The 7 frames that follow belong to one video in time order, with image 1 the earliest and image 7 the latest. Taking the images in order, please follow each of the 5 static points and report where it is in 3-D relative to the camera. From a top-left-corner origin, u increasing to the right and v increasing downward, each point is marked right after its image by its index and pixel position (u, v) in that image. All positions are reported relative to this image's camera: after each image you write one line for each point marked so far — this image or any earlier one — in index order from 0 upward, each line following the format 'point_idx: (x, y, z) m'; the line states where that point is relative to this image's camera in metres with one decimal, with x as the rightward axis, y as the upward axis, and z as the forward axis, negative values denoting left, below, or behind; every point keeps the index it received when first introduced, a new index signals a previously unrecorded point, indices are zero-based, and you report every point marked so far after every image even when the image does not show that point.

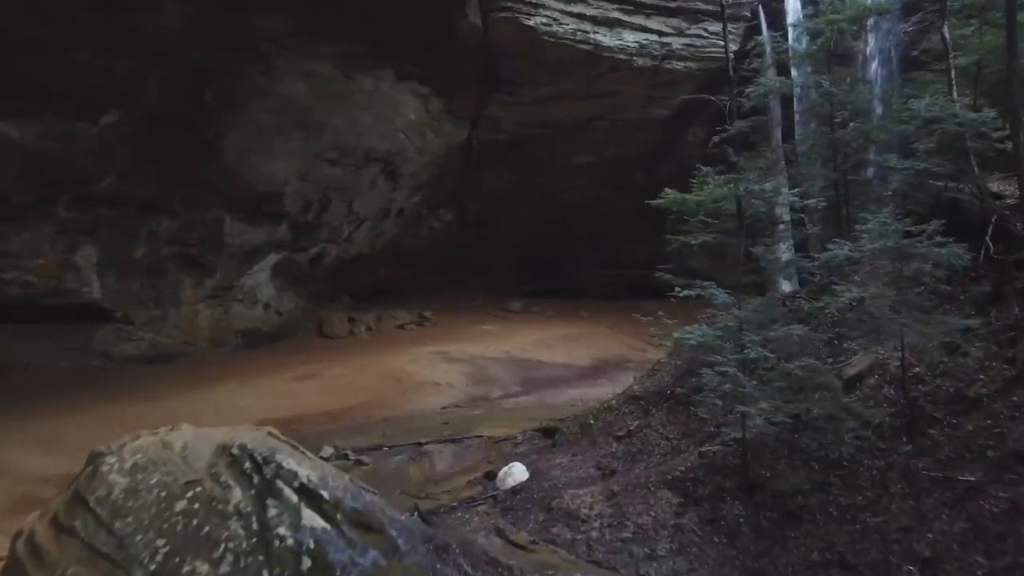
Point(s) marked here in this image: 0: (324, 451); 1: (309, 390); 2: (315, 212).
0: (-1.6, -1.4, +7.1) m
1: (-2.4, -1.2, +9.7) m
2: (-3.3, +1.3, +13.5) m
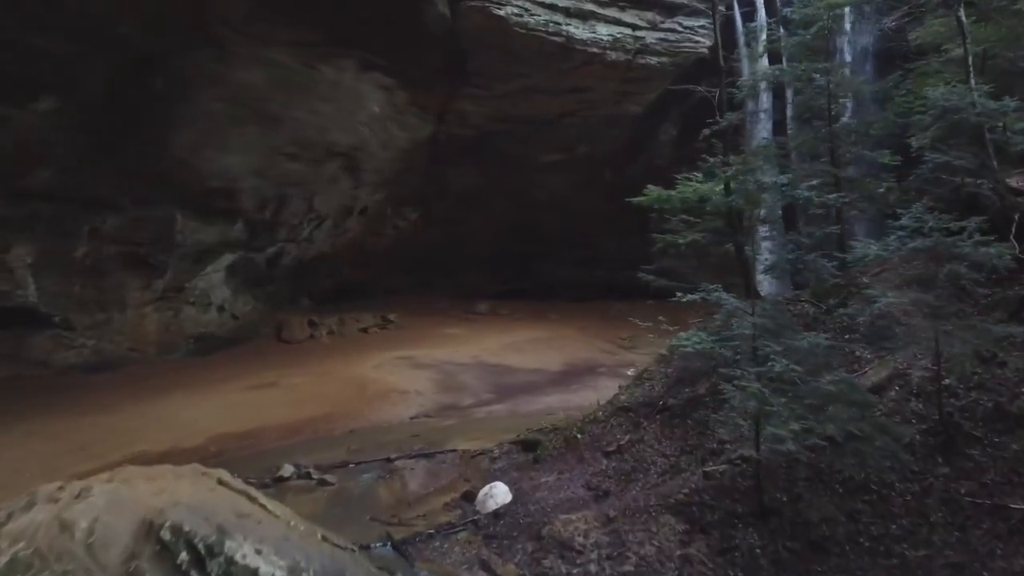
0: (-1.8, -1.5, +6.5) m
1: (-2.7, -1.3, +9.0) m
2: (-3.7, +1.2, +12.7) m
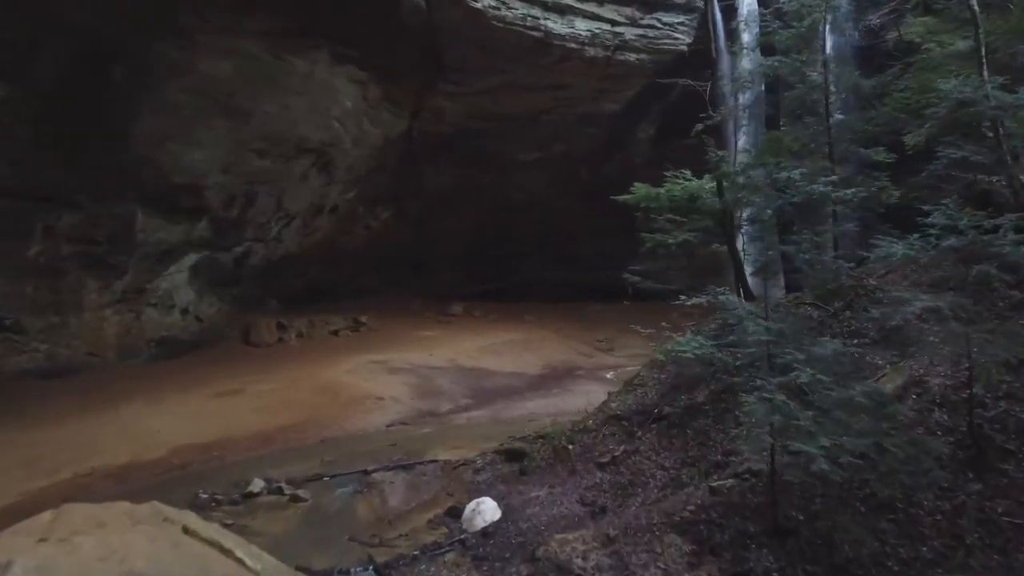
0: (-1.9, -1.5, +6.0) m
1: (-2.9, -1.3, +8.6) m
2: (-4.1, +1.2, +12.2) m
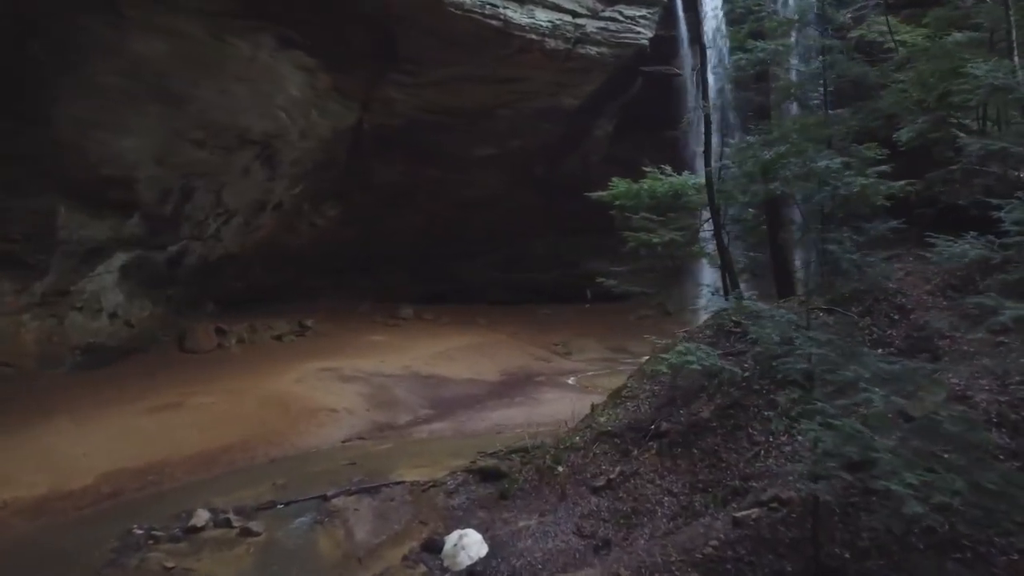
0: (-2.0, -1.5, +5.3) m
1: (-3.2, -1.3, +7.7) m
2: (-4.7, +1.2, +11.3) m
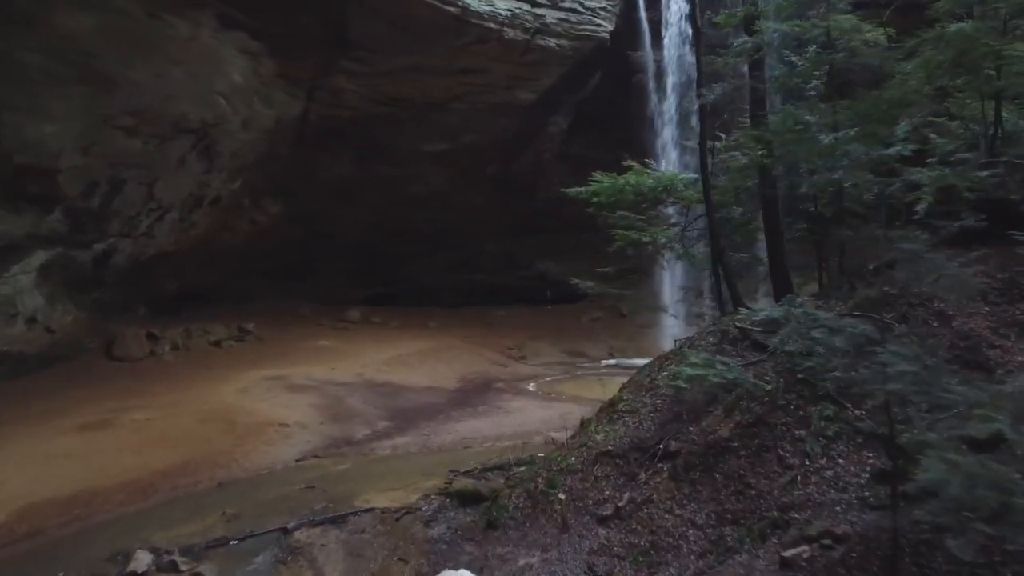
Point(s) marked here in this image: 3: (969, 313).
0: (-2.1, -1.5, +4.5) m
1: (-3.5, -1.3, +6.9) m
2: (-5.2, +1.2, +10.3) m
3: (+2.4, -0.1, +4.3) m
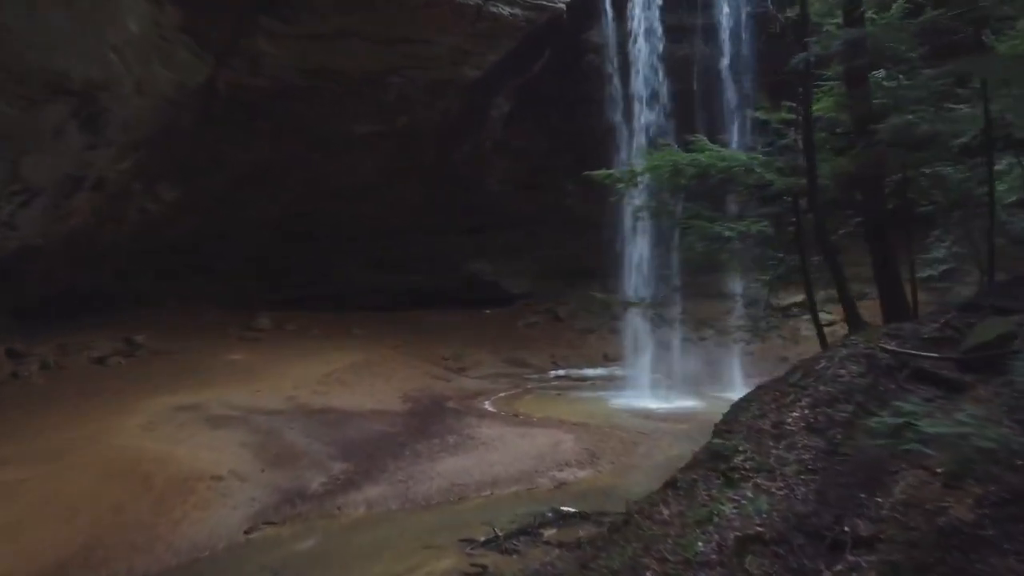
0: (-1.5, -1.6, +2.6) m
1: (-3.3, -1.4, +4.7) m
2: (-5.5, +1.1, +7.9) m
3: (+2.9, -0.2, +3.1) m
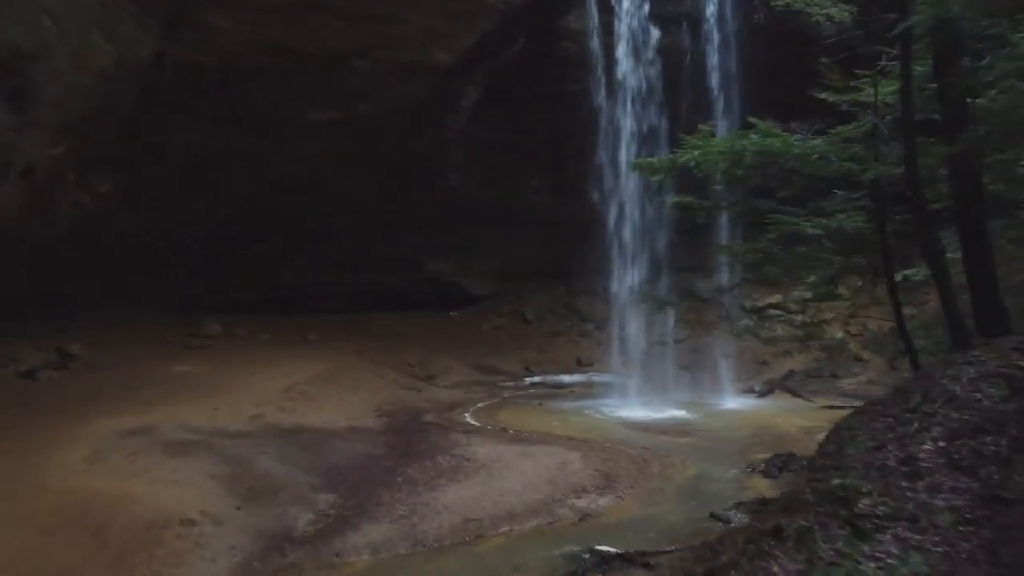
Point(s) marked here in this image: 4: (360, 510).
0: (-1.1, -1.6, +1.7) m
1: (-3.0, -1.4, +3.7) m
2: (-5.5, +1.1, +6.6) m
3: (+3.3, -0.2, +2.5) m
4: (-1.0, -1.5, +5.6) m
